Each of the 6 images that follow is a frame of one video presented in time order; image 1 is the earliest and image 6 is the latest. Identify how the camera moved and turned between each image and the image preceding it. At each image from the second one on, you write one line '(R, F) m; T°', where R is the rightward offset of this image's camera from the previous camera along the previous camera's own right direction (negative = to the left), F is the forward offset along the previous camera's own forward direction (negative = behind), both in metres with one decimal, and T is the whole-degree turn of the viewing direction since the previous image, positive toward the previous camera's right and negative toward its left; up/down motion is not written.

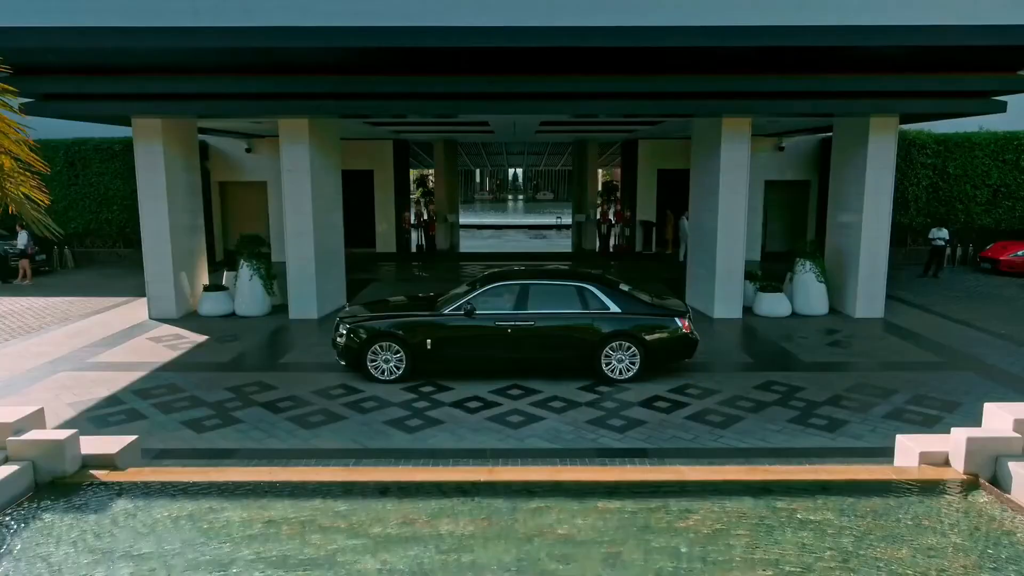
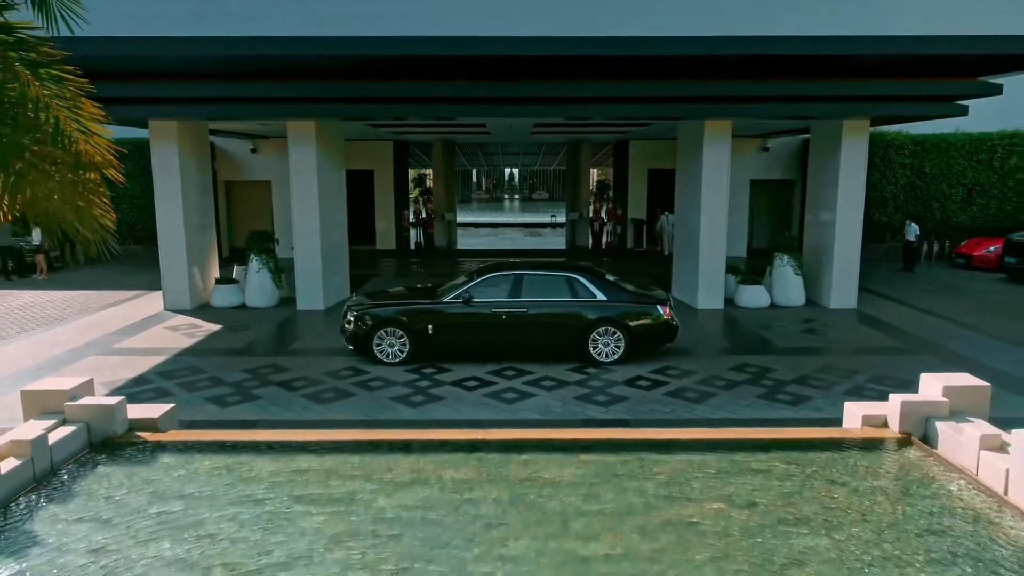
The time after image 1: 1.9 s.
(0.0, -0.8) m; 0°
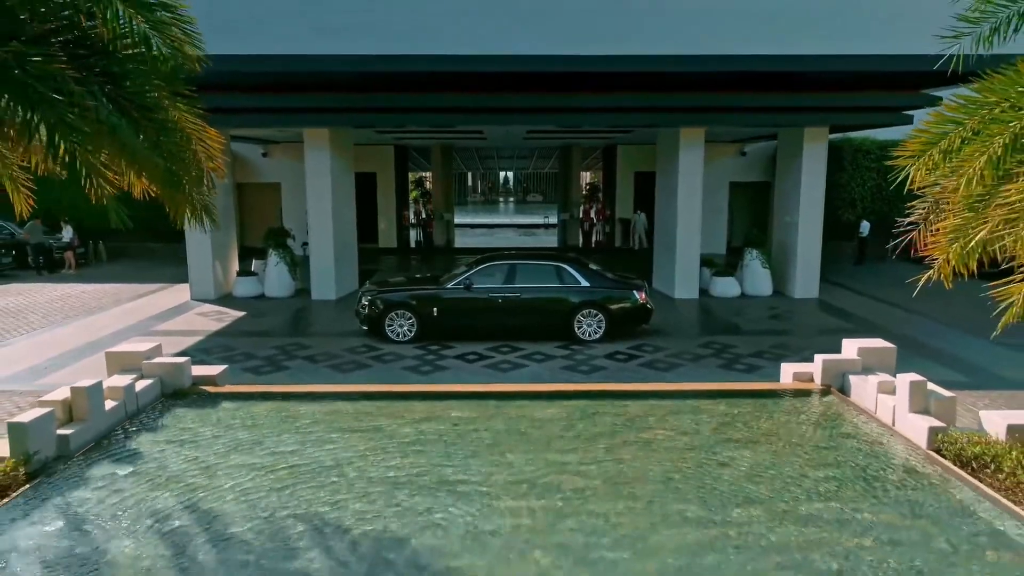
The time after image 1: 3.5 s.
(0.0, -1.4) m; 0°
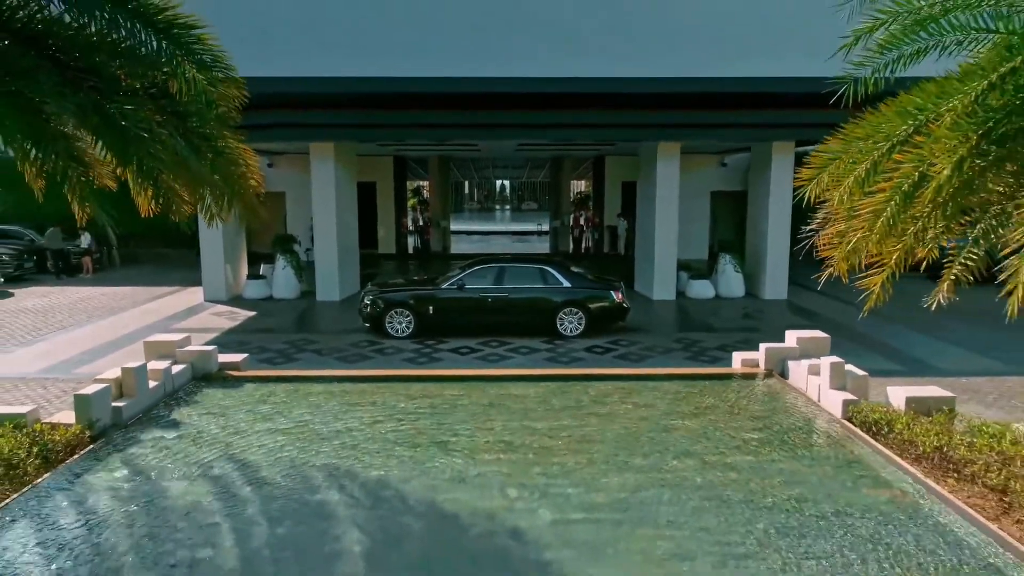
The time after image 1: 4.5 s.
(+0.2, -1.2) m; 0°
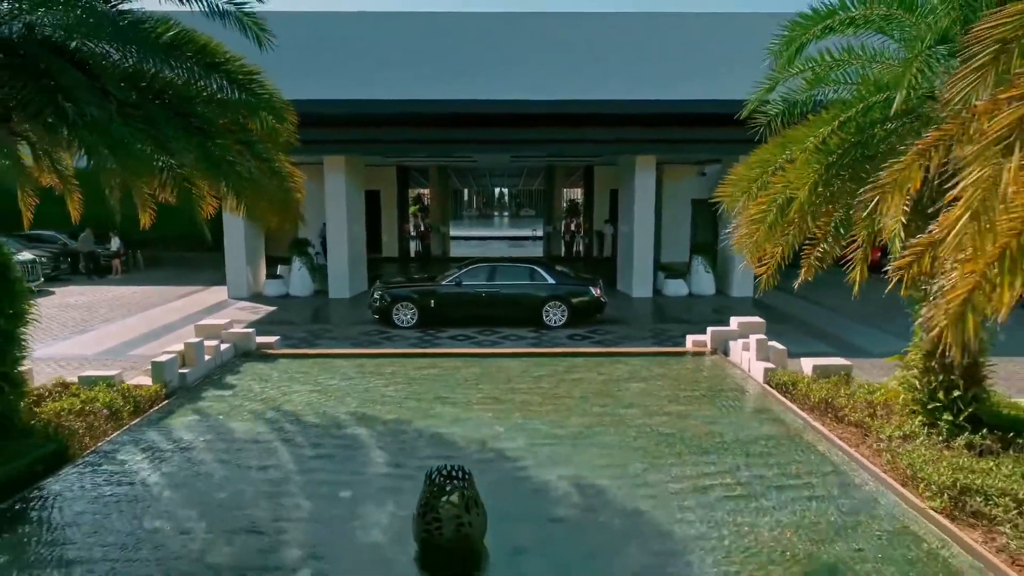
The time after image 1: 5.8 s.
(+0.2, -1.8) m; 0°
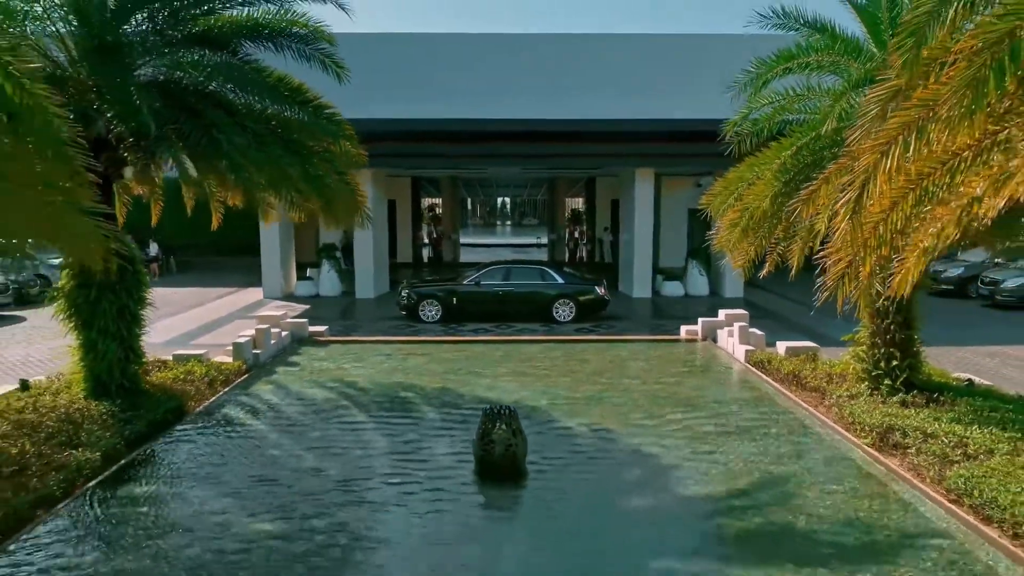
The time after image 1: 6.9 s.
(-0.3, -1.7) m; 0°
